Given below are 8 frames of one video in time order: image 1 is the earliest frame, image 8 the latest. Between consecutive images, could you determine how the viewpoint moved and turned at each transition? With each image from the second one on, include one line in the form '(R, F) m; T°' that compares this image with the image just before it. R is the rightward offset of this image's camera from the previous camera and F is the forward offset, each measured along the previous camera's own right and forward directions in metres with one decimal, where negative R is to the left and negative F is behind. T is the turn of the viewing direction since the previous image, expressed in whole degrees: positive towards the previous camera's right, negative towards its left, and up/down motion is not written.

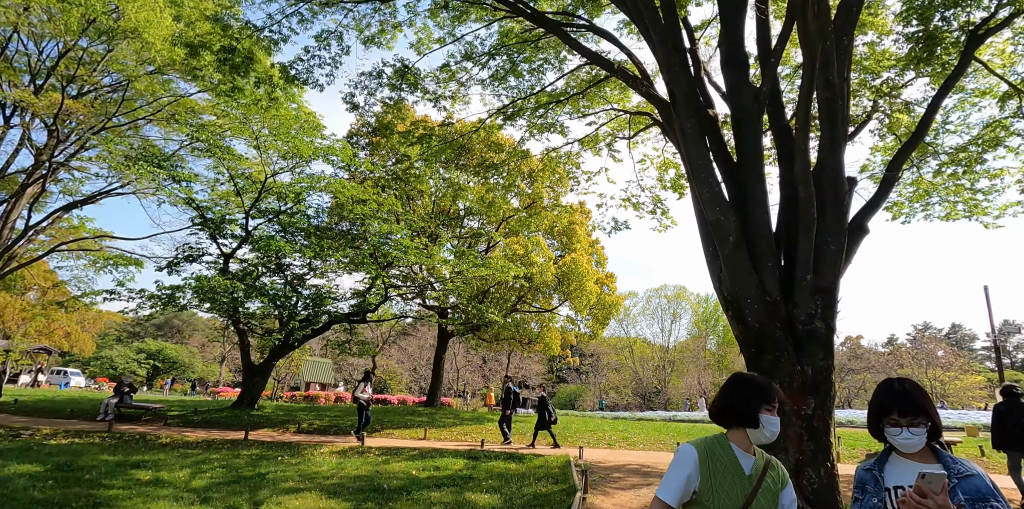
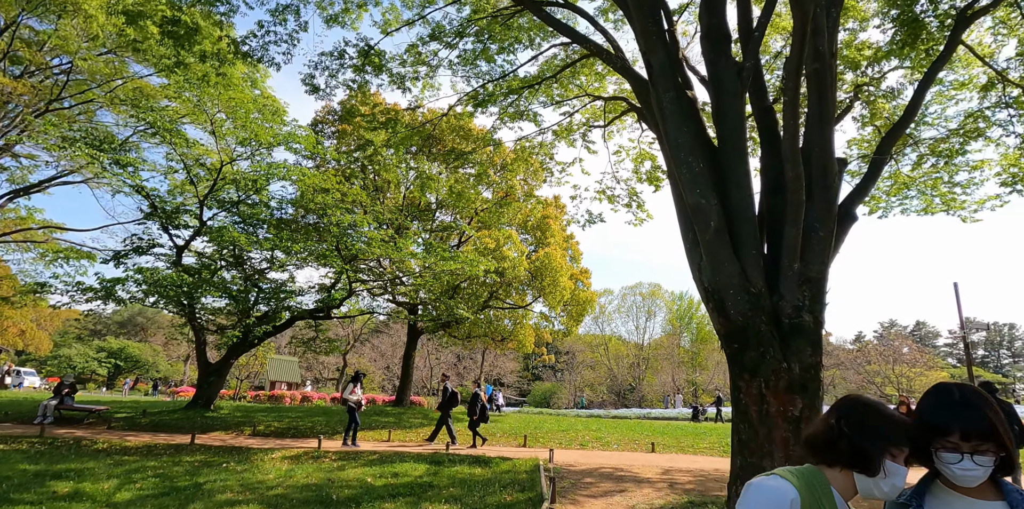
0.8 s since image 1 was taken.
(+0.1, +0.5) m; +2°
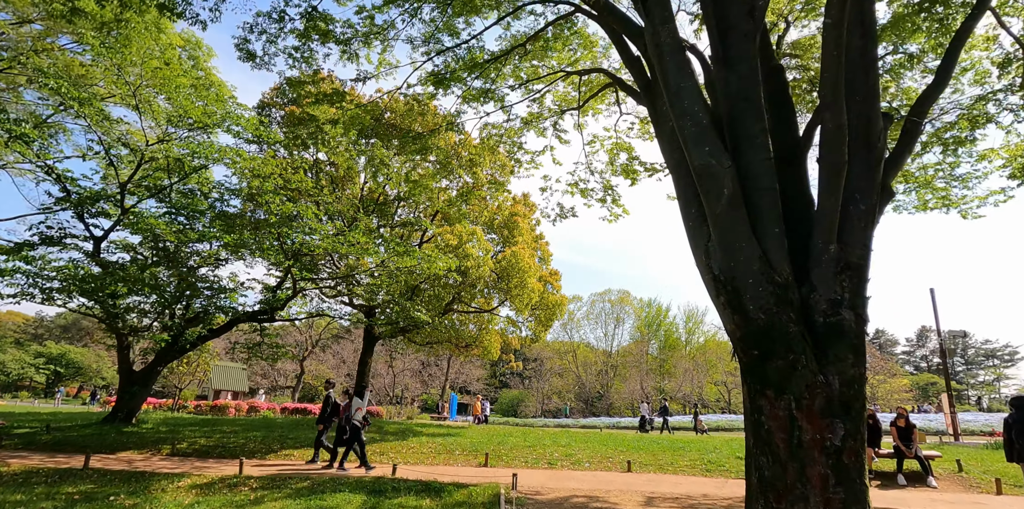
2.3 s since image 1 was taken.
(+0.1, +1.2) m; +3°
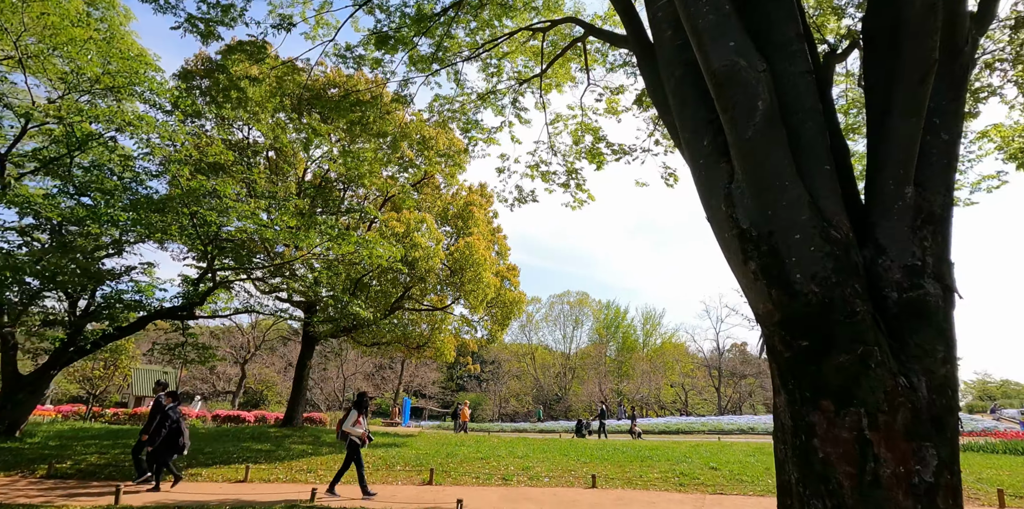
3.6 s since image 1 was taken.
(+0.1, +1.2) m; +4°
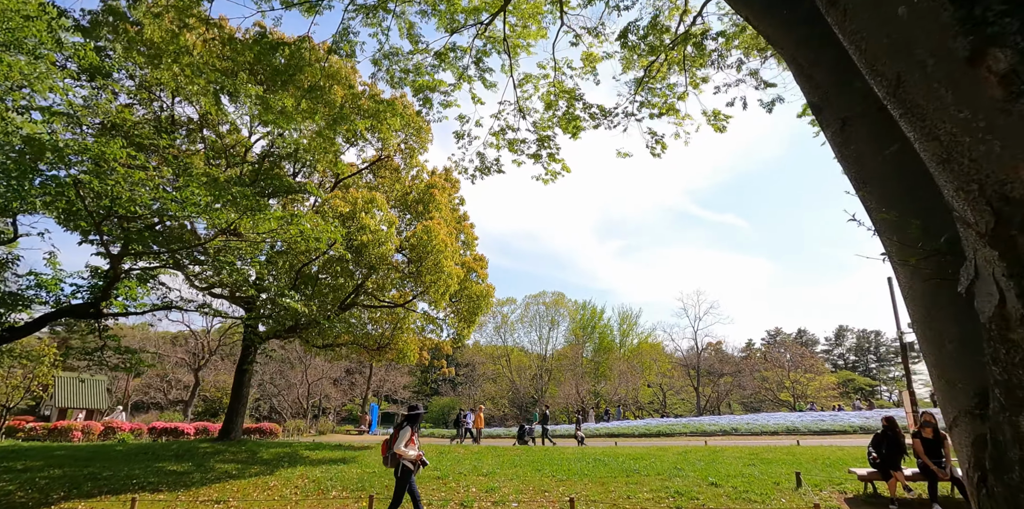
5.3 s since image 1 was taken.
(+0.2, +1.5) m; +3°
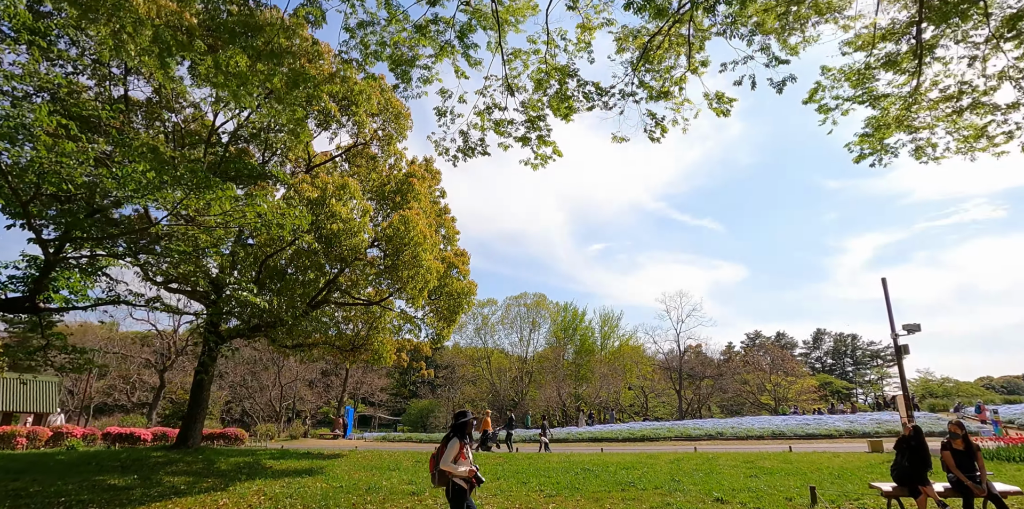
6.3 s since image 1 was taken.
(-0.1, +0.8) m; +2°
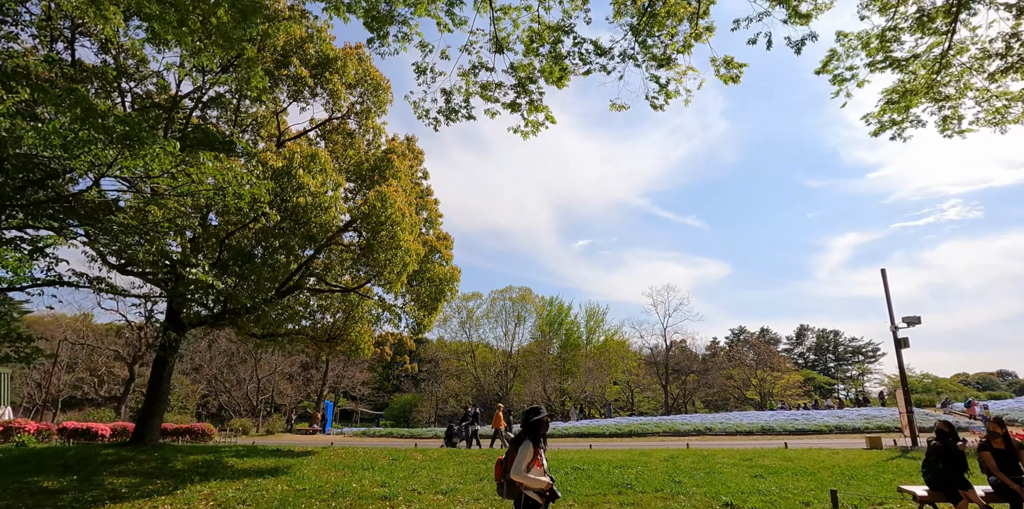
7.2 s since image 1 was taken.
(0.0, +0.8) m; +2°
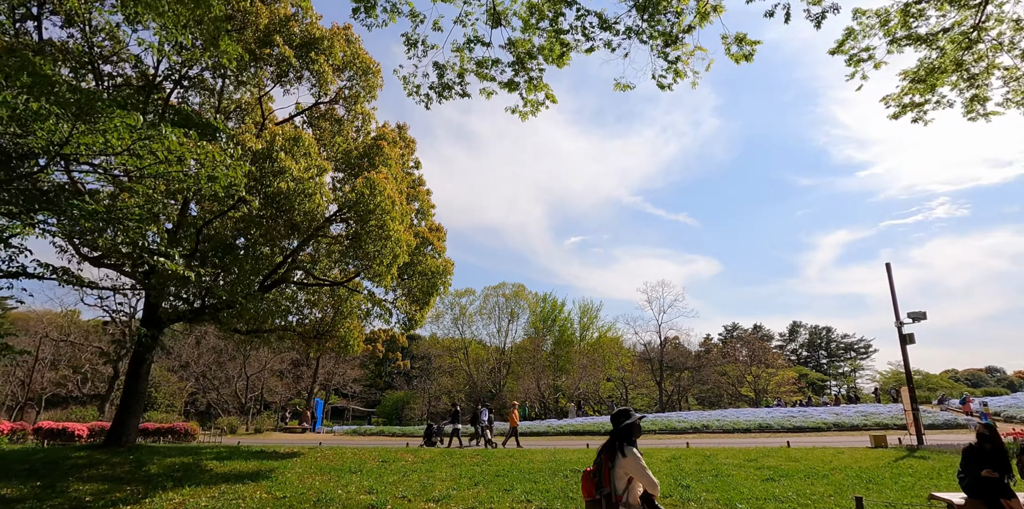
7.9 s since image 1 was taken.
(-0.1, +0.5) m; +1°
